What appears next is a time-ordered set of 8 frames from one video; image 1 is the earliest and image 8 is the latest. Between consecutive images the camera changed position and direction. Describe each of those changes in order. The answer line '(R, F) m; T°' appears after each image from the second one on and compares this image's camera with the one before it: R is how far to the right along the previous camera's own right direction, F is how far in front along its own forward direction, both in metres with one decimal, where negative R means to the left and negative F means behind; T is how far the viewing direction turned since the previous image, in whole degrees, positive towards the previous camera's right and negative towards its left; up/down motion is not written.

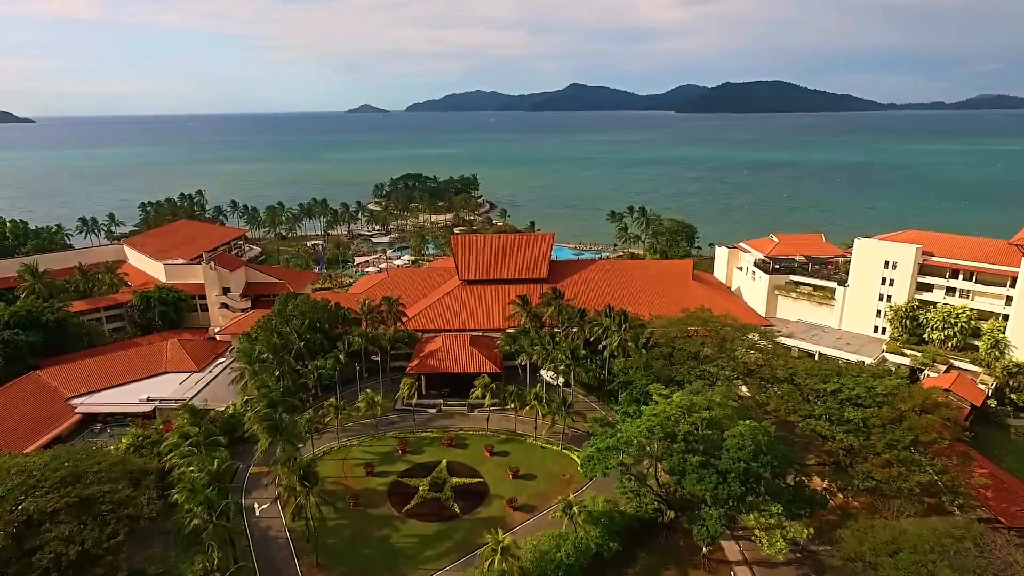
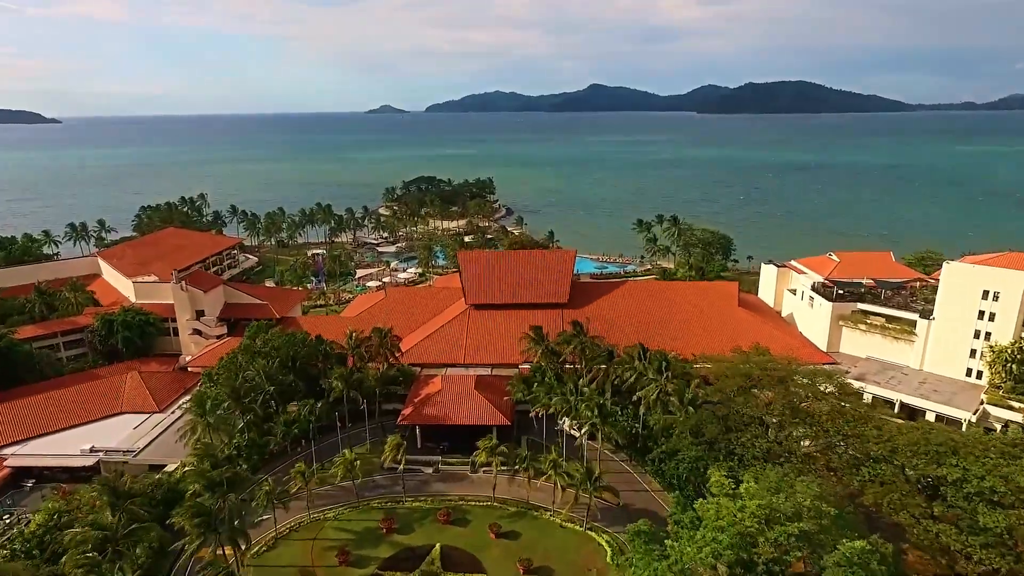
(+0.2, +7.2) m; -2°
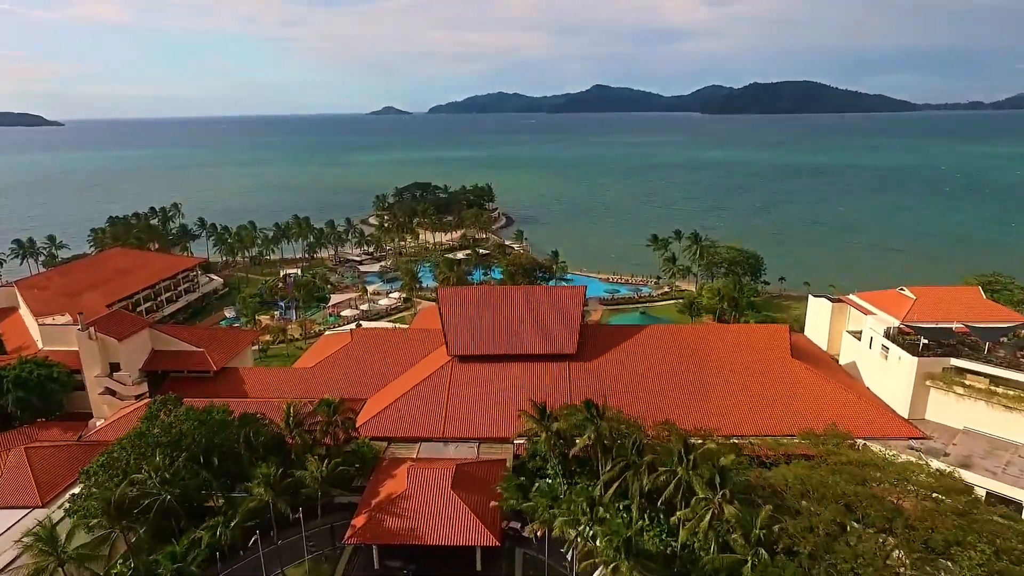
(+0.5, +9.2) m; 0°
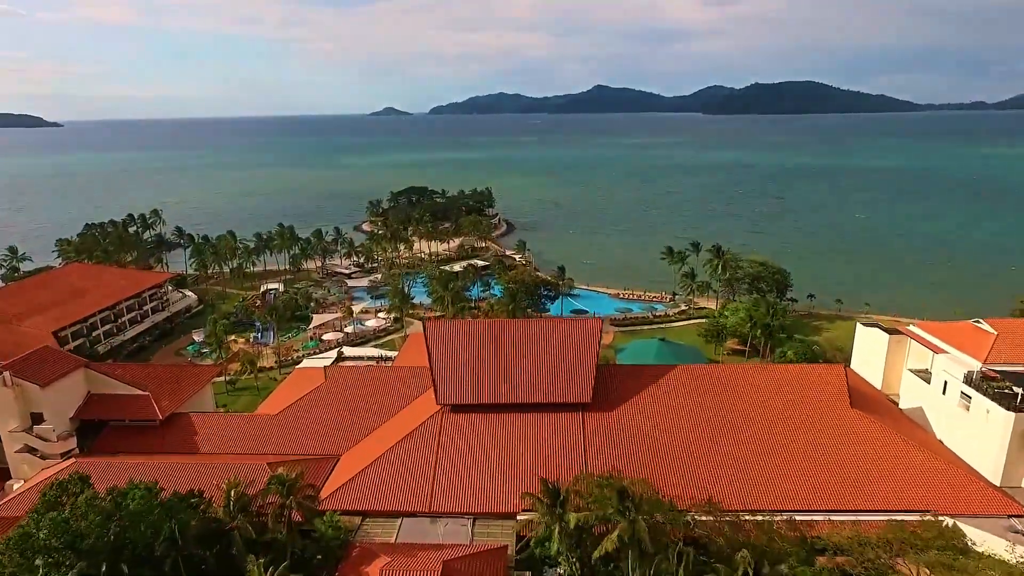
(-0.1, +6.0) m; 0°
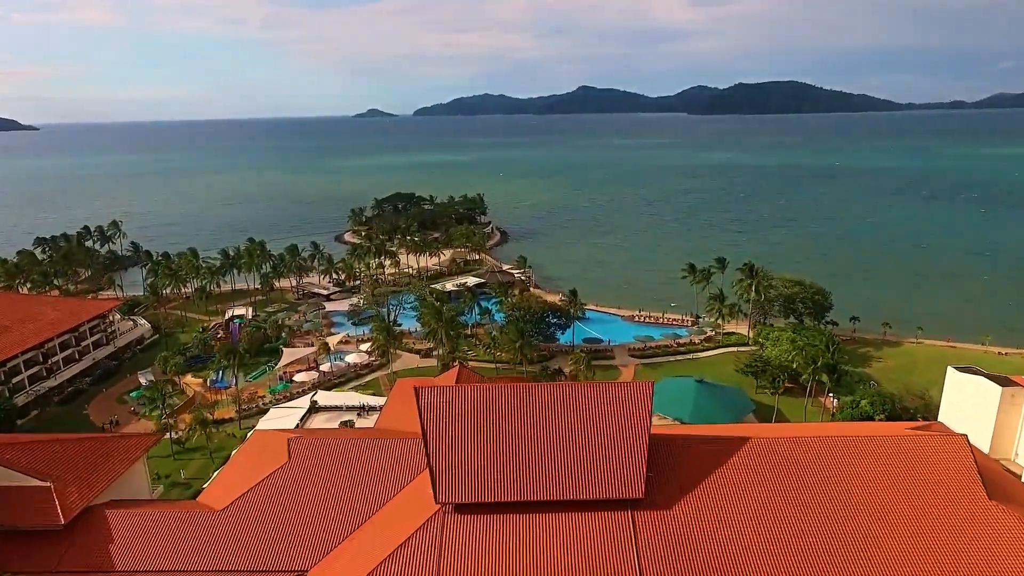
(-1.3, +7.6) m; +1°
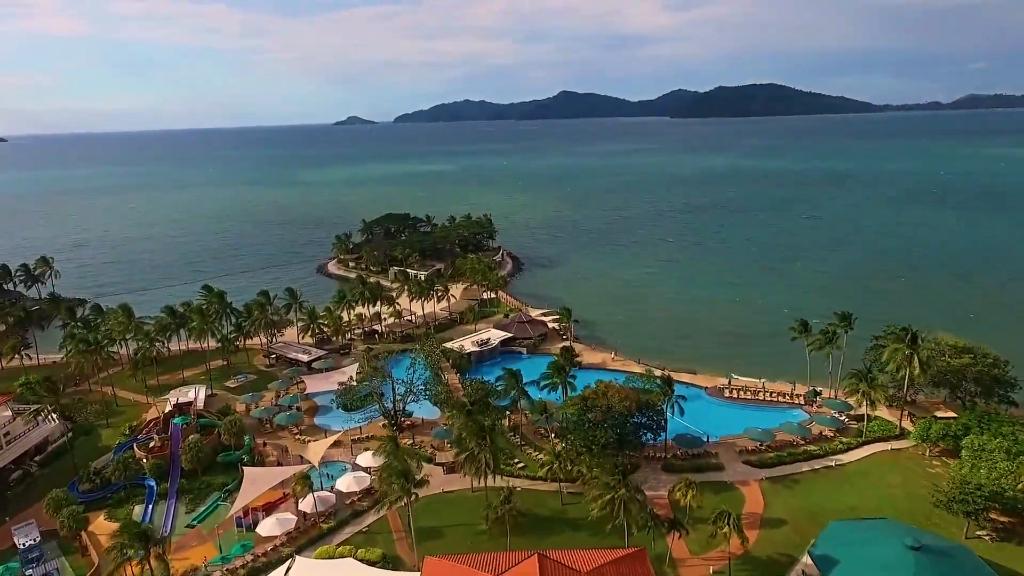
(-4.3, +14.9) m; +2°
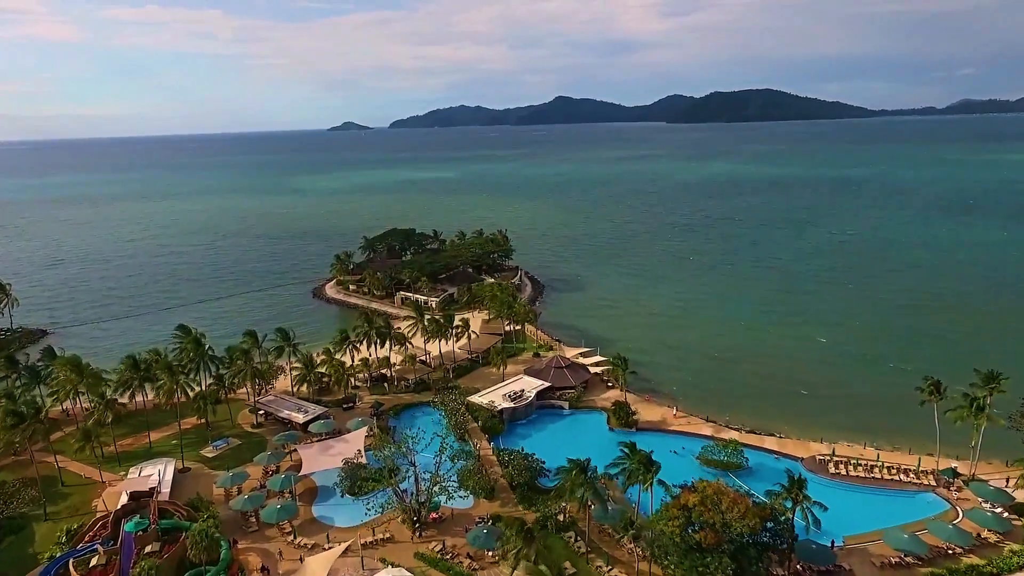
(-3.0, +8.8) m; 0°
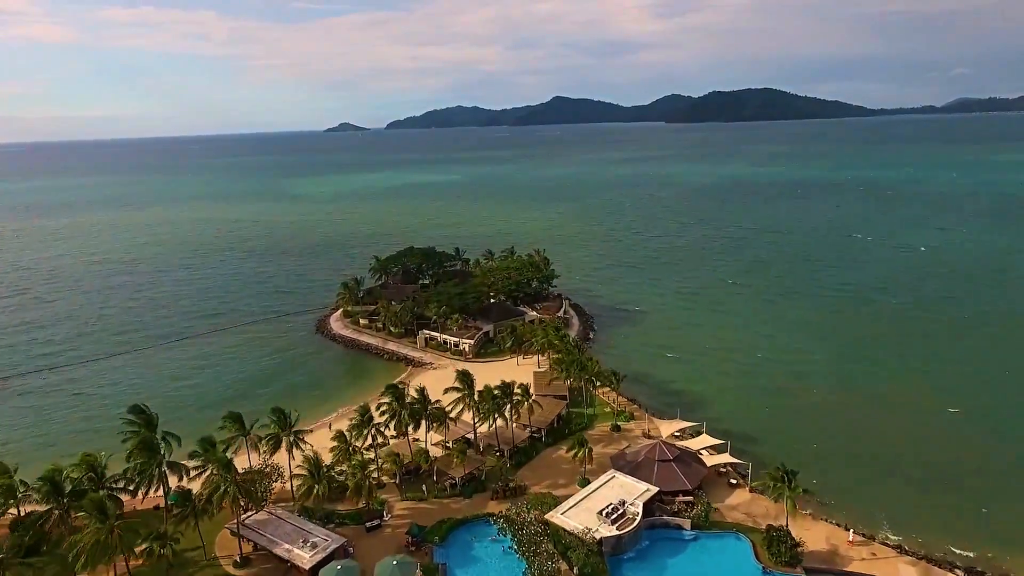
(-4.7, +12.9) m; 0°
